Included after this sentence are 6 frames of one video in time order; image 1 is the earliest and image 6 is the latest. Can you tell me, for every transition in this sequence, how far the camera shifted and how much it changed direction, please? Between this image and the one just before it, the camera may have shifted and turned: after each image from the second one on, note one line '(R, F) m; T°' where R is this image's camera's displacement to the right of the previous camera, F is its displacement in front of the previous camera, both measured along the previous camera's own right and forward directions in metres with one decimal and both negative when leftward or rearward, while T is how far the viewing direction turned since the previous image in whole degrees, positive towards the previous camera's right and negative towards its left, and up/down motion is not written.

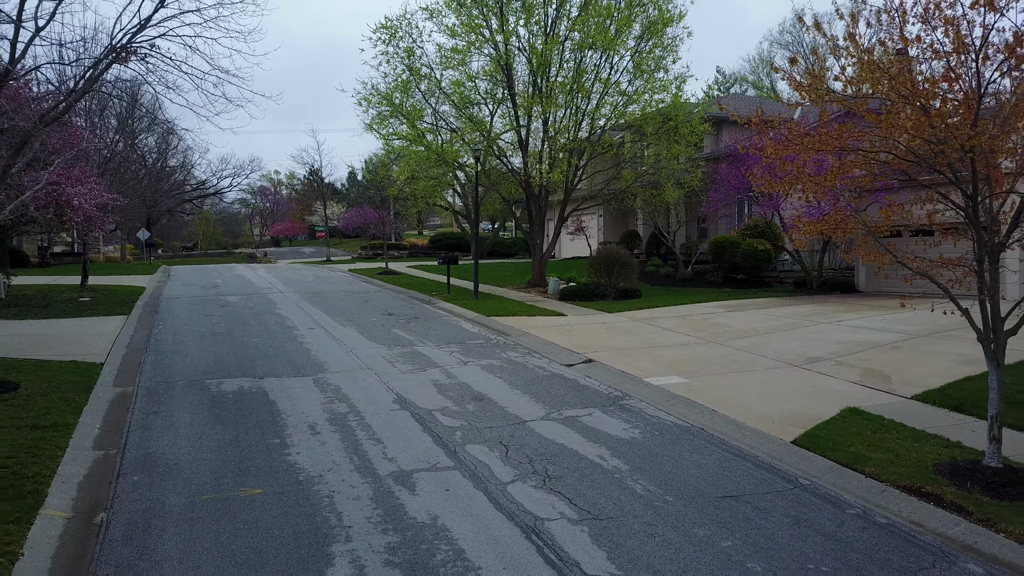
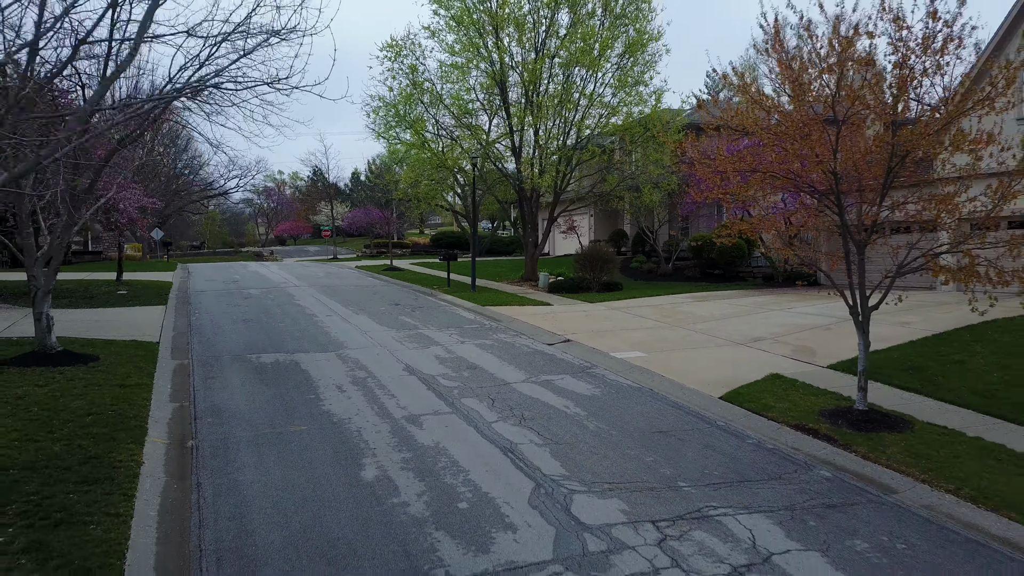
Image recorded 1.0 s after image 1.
(+0.2, -1.8) m; 0°
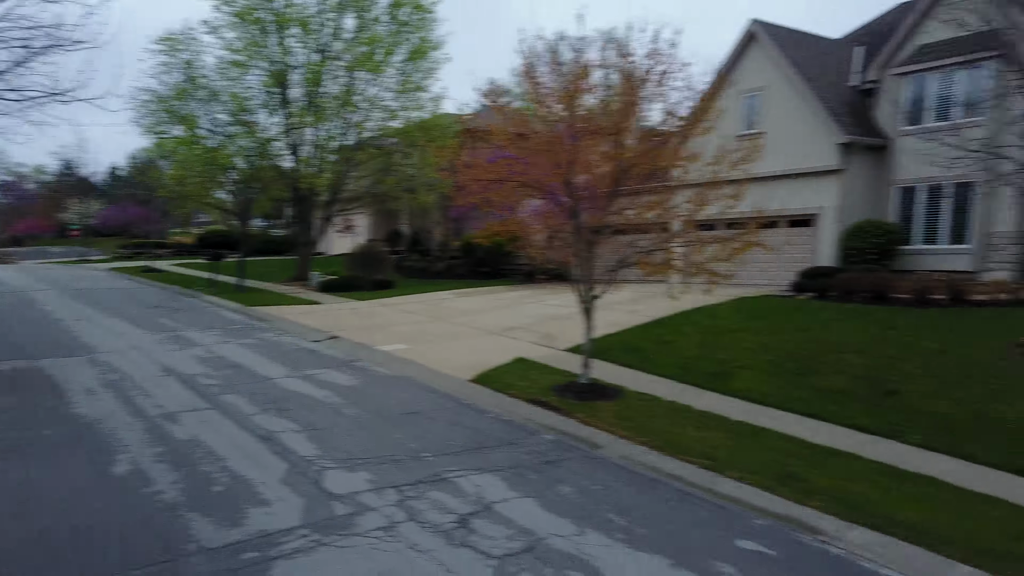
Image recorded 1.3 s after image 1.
(+0.2, -0.7) m; +16°
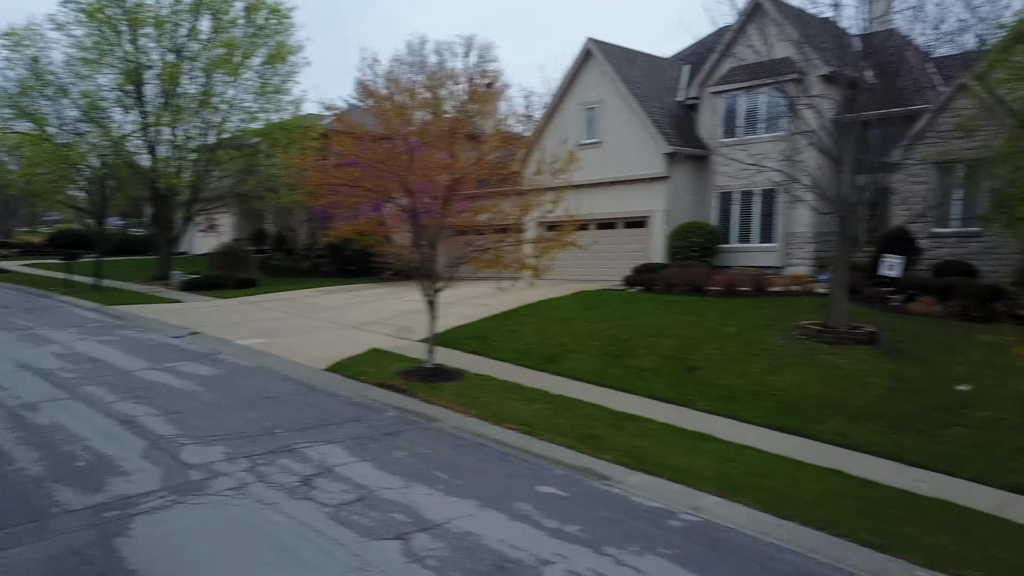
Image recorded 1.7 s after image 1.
(+0.4, -1.1) m; +9°
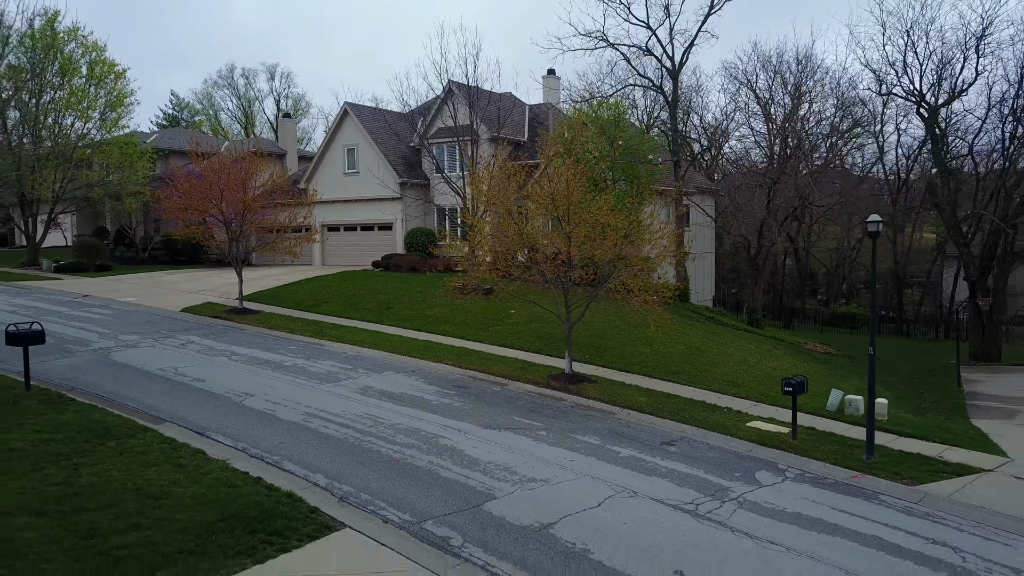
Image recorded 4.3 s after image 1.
(+1.1, -9.1) m; +12°
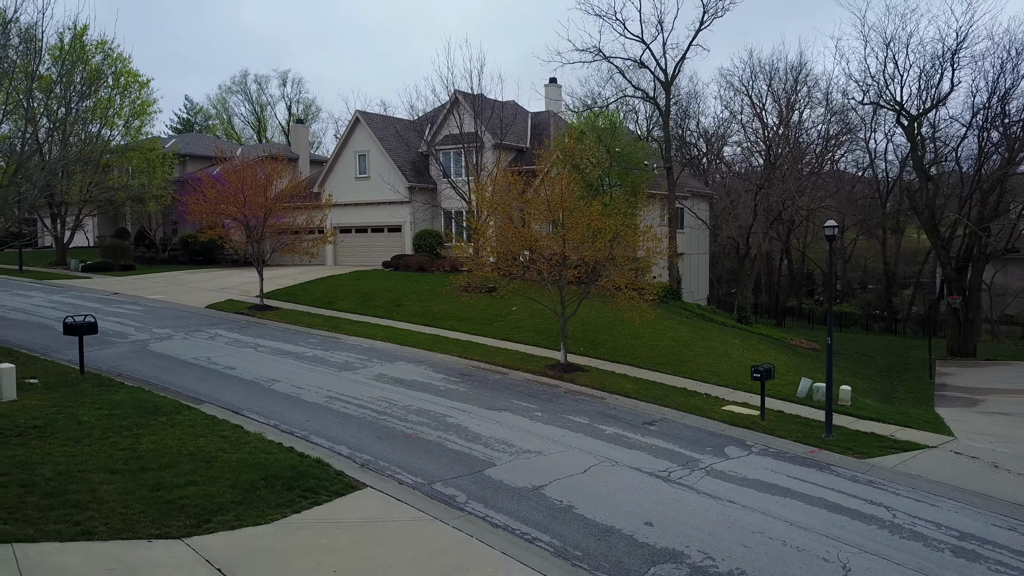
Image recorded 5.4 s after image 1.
(+0.1, -1.3) m; 0°
